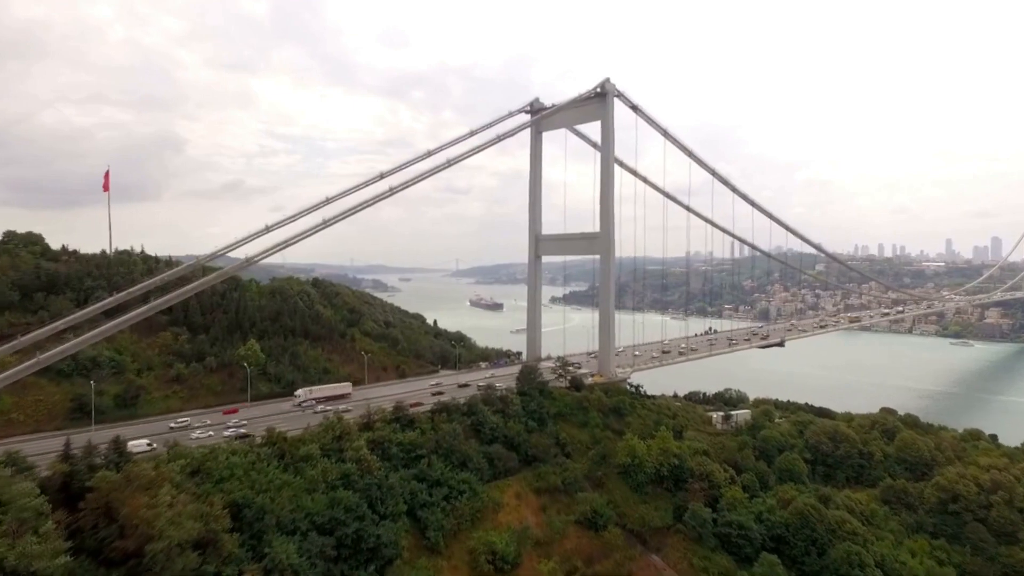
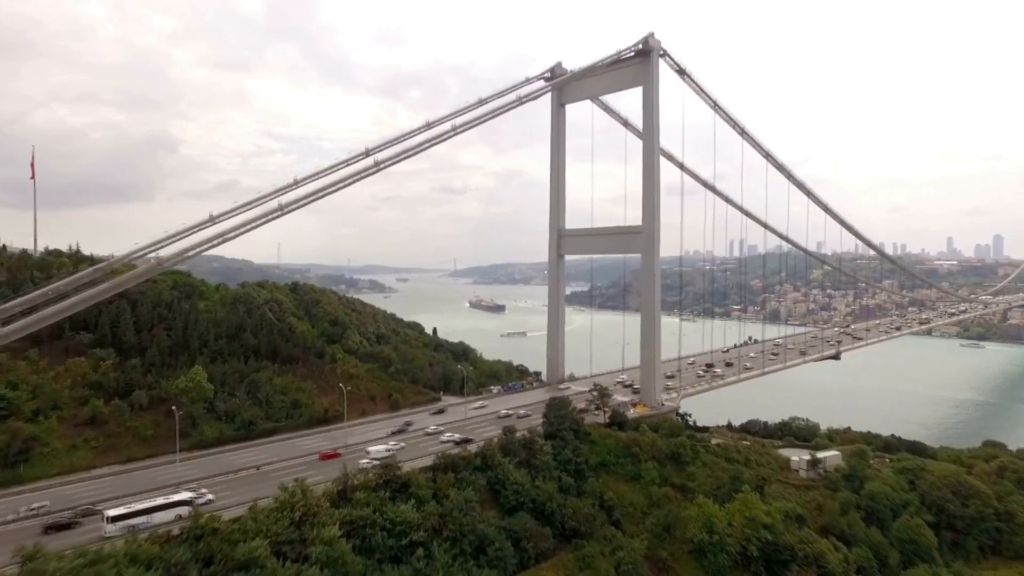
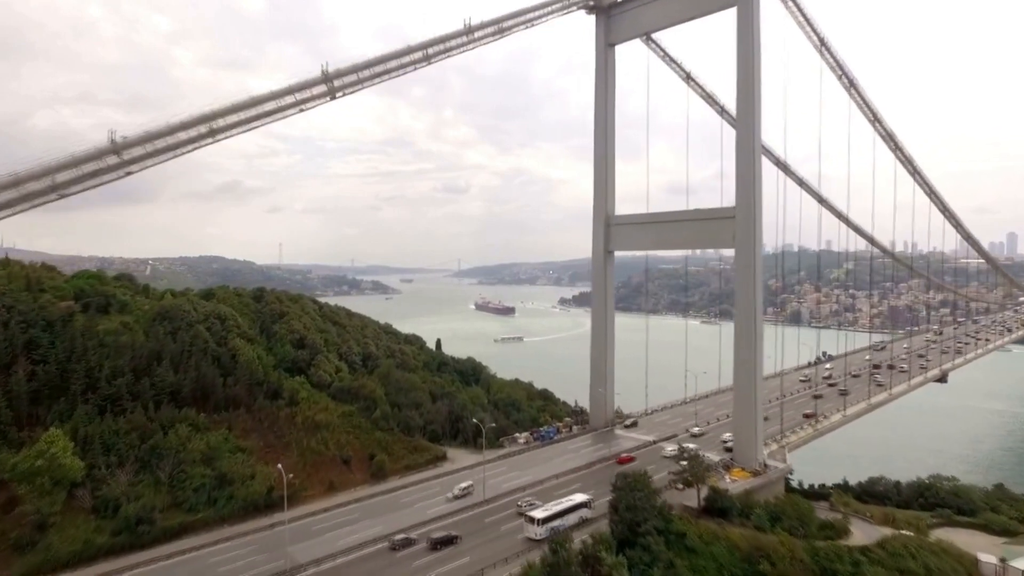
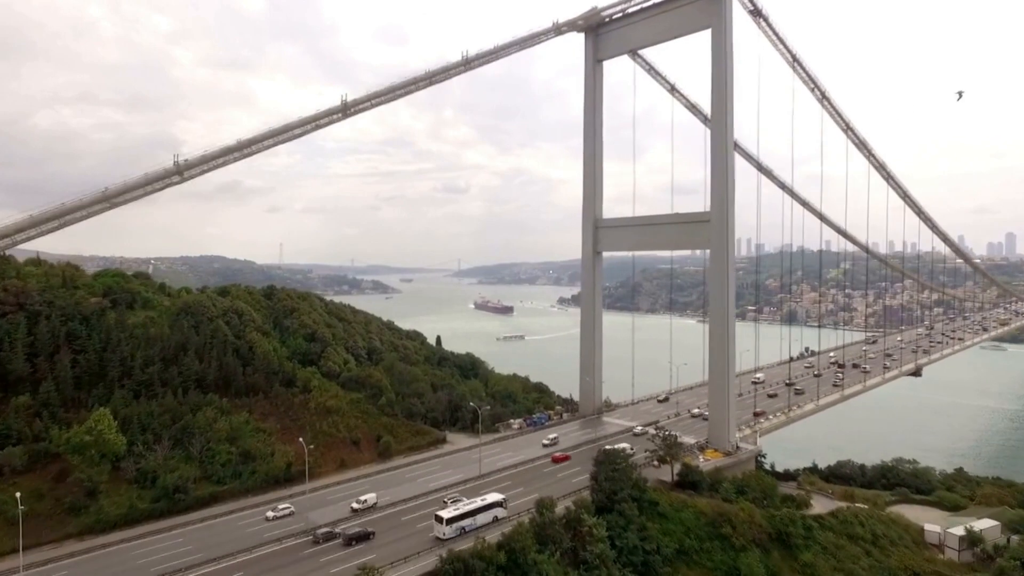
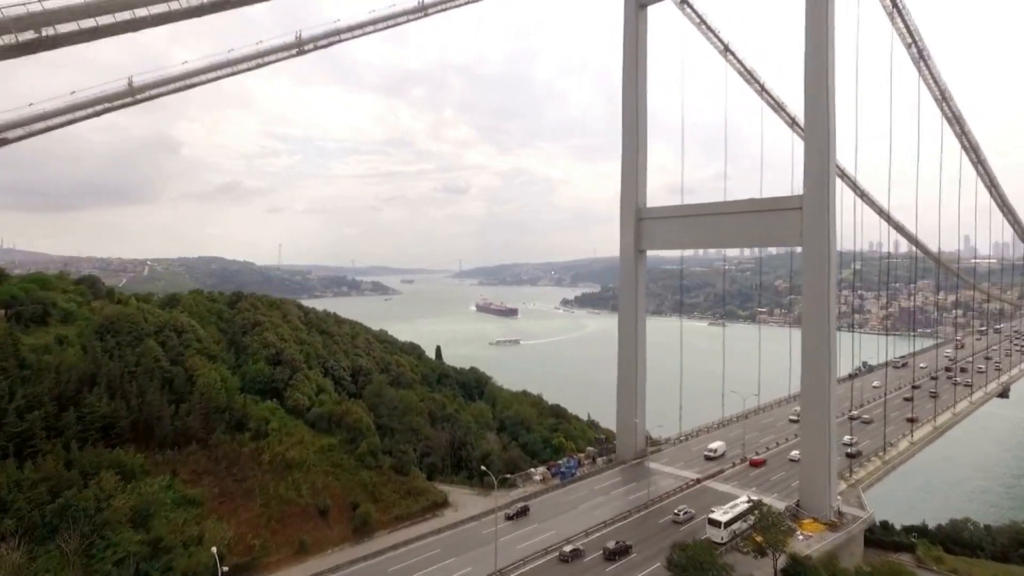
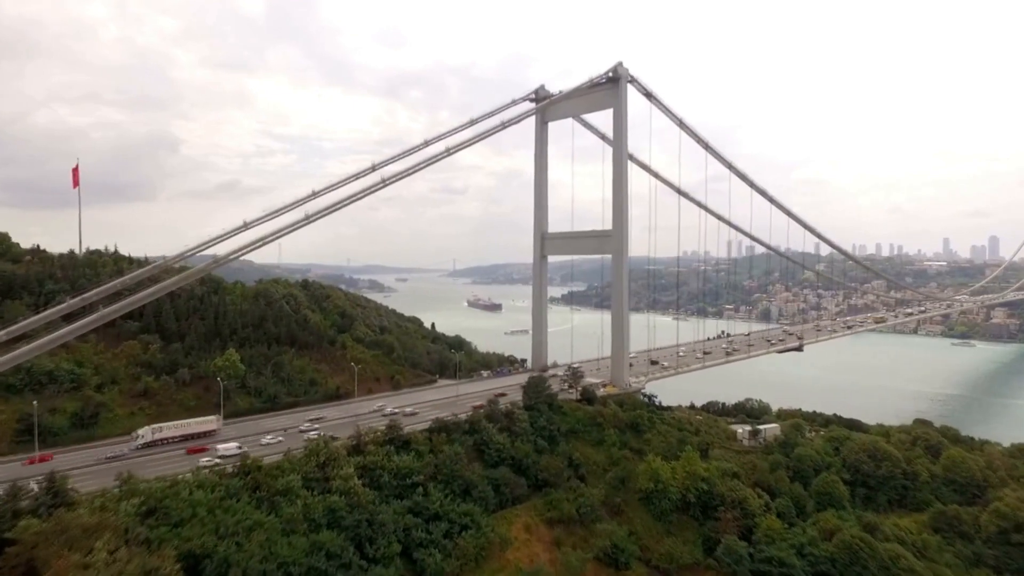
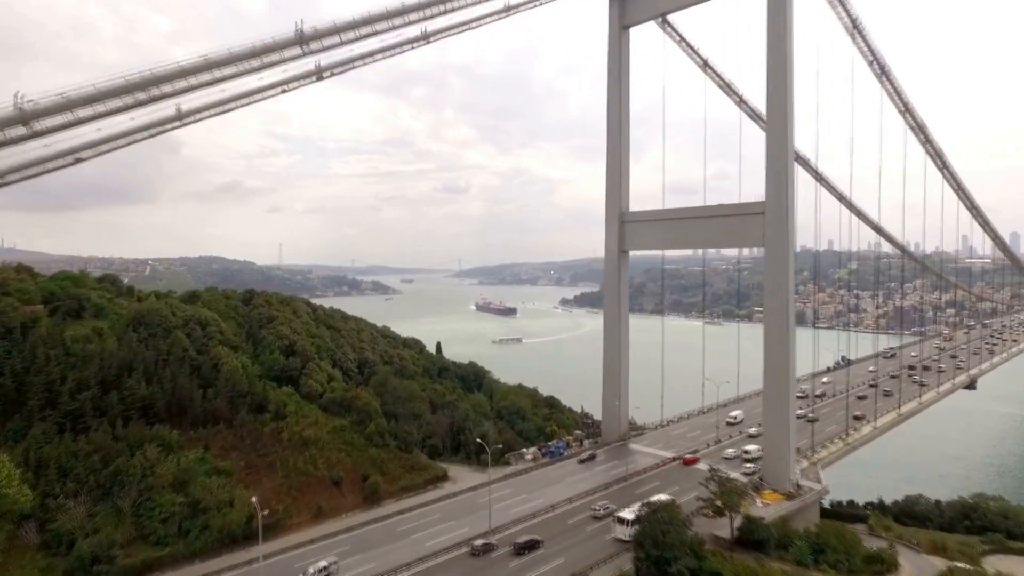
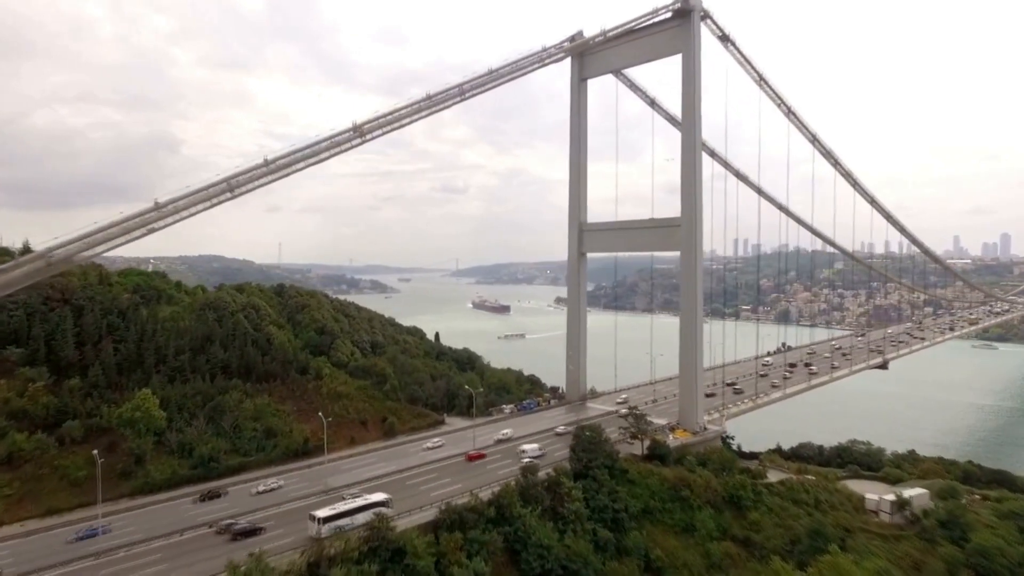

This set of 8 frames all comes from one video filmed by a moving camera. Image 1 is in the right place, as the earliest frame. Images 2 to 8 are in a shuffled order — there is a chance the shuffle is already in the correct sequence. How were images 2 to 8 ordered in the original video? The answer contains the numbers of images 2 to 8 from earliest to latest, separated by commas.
6, 2, 8, 4, 3, 7, 5
